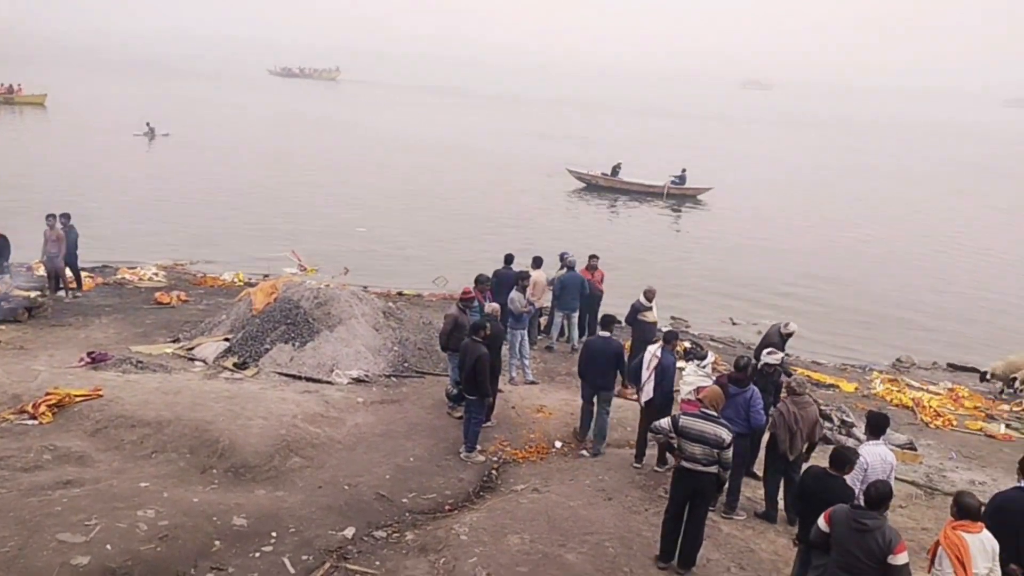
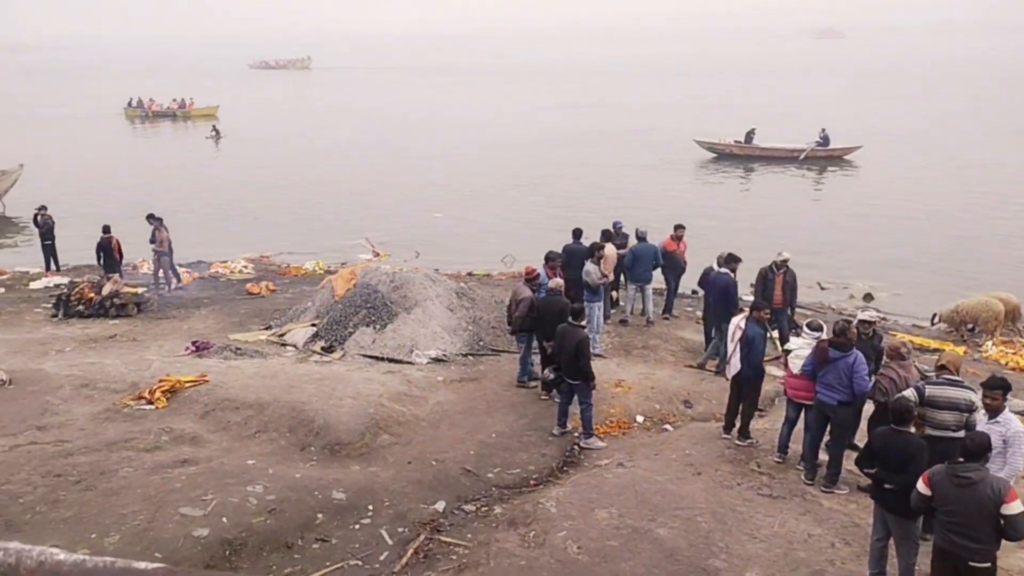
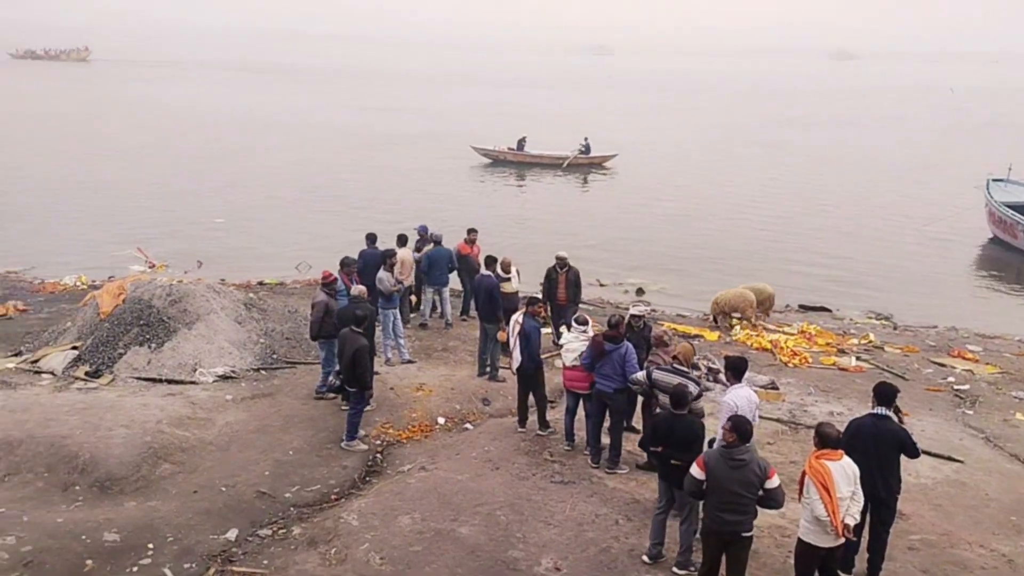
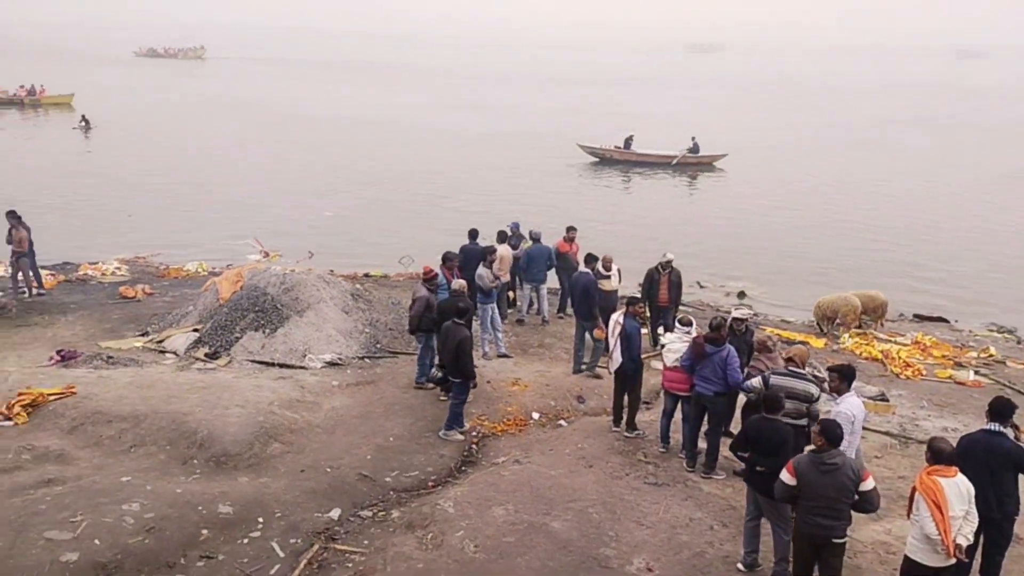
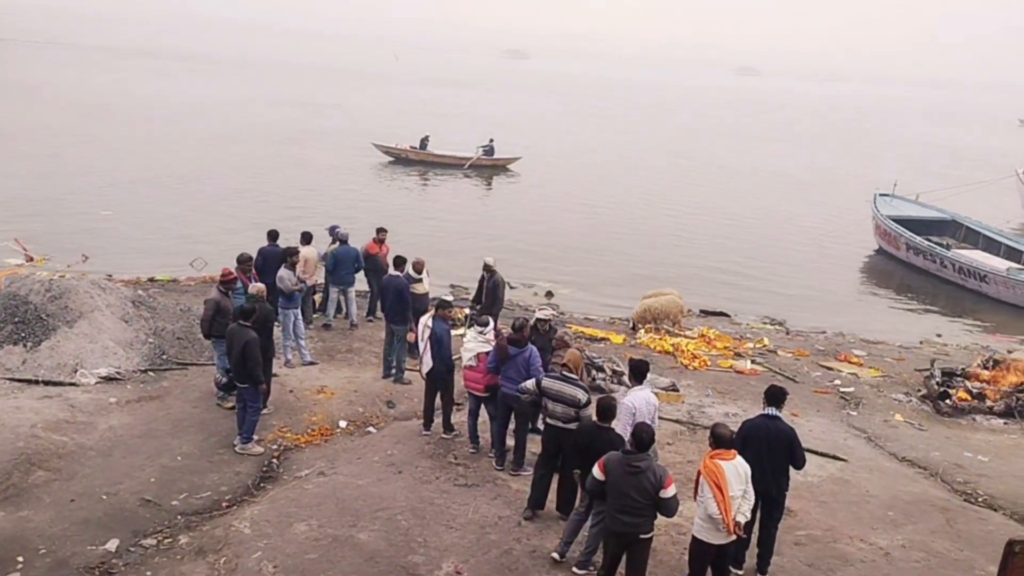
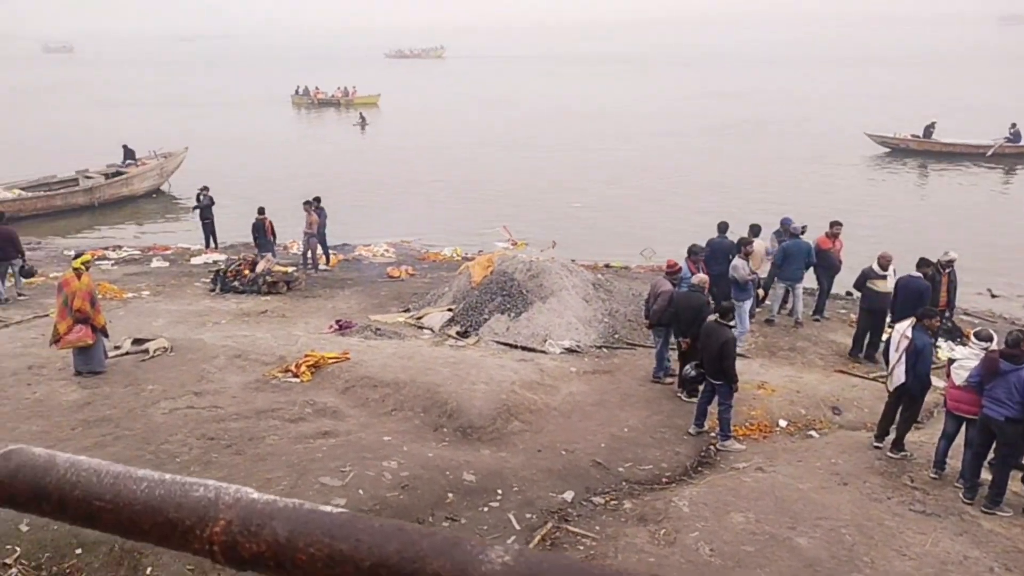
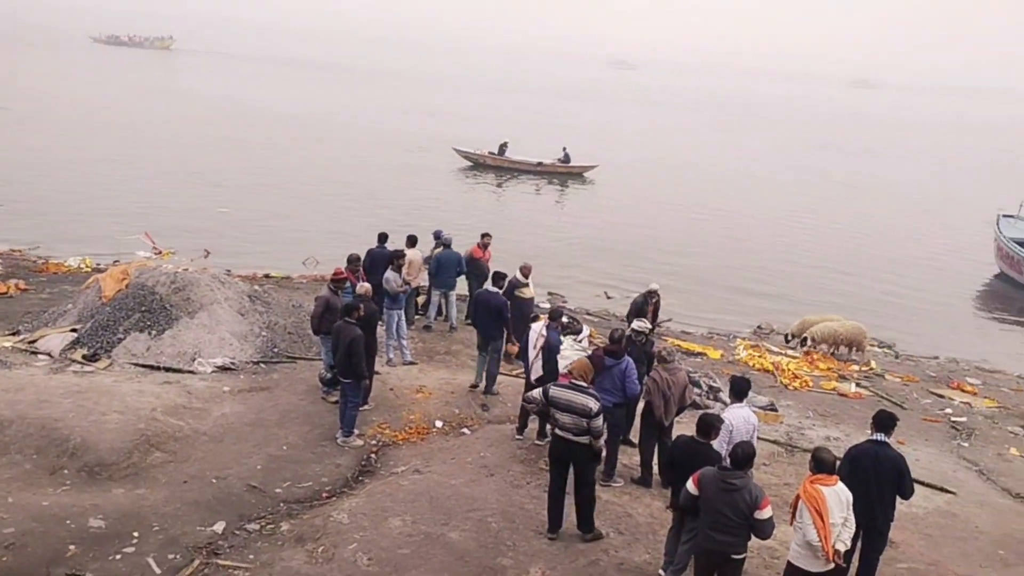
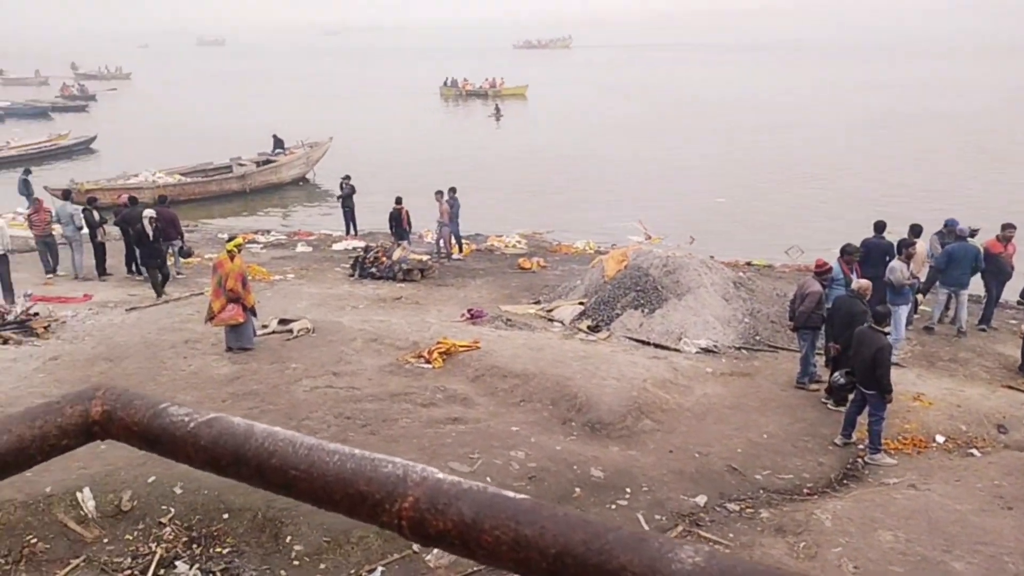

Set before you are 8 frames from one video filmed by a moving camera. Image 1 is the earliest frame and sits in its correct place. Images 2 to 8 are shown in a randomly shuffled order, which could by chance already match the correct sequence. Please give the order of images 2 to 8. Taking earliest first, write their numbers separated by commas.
7, 5, 3, 4, 2, 6, 8
